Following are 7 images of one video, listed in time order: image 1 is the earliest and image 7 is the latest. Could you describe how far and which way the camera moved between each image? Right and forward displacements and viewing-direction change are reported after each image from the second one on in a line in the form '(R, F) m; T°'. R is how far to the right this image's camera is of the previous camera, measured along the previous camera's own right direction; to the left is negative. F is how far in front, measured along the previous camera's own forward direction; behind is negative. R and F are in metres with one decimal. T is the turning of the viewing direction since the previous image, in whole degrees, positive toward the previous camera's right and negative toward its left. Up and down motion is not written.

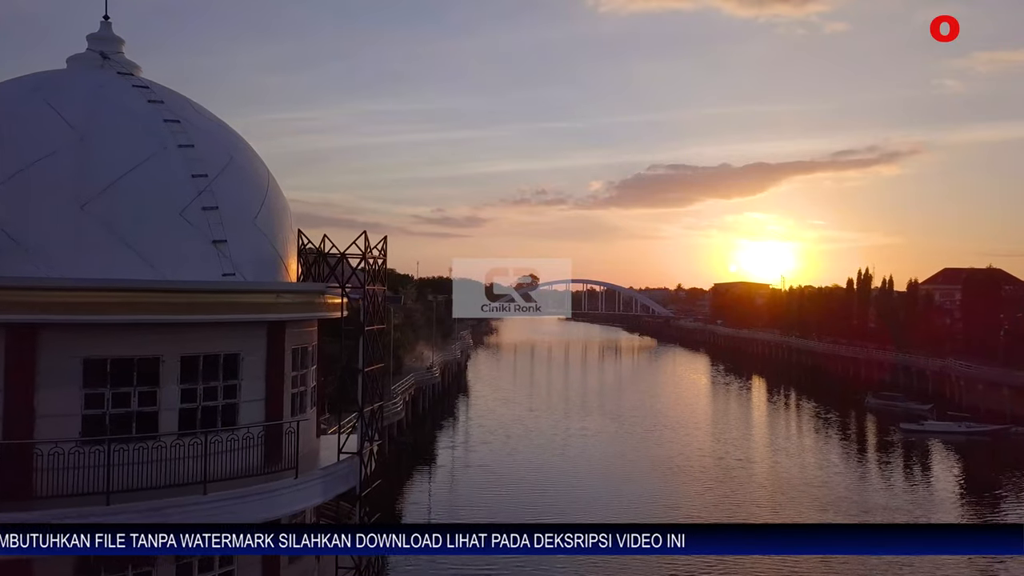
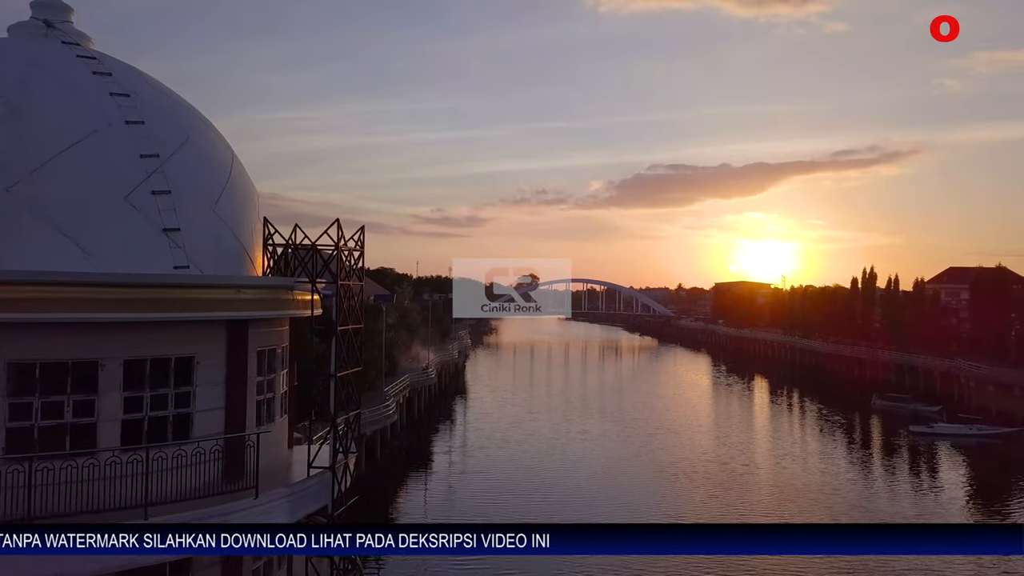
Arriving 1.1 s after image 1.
(0.0, +0.5) m; 0°
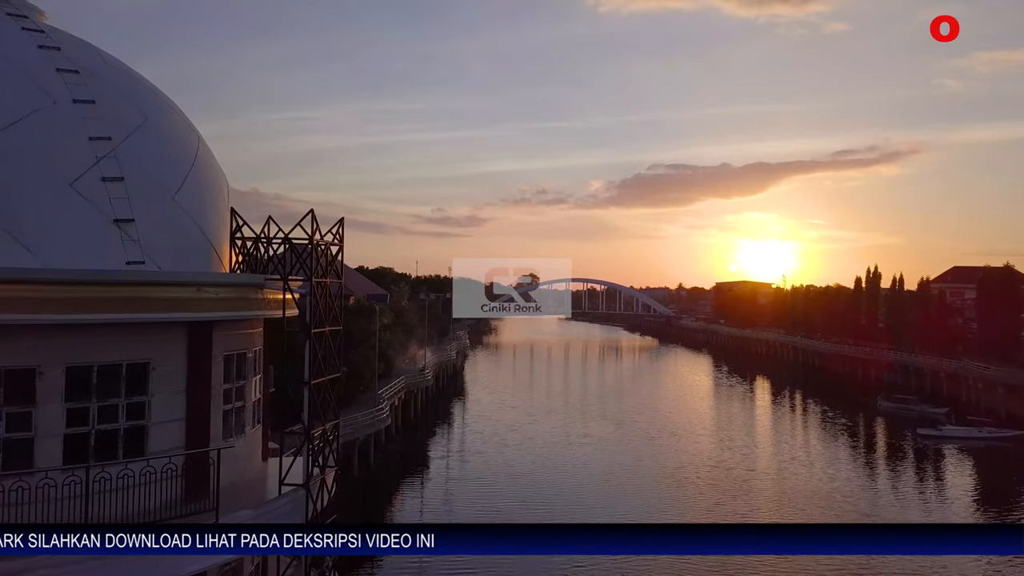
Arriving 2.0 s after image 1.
(0.0, +0.4) m; 0°
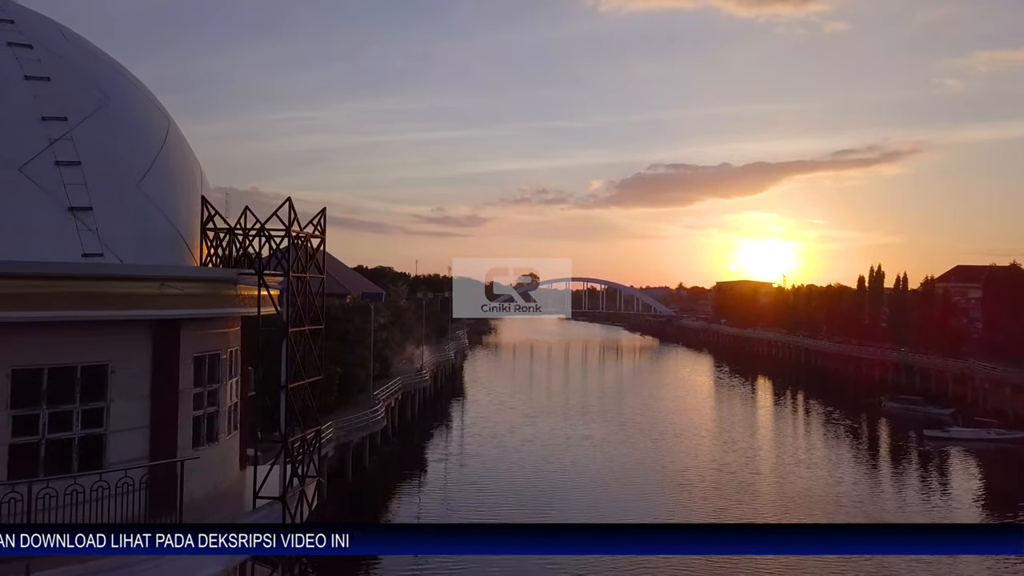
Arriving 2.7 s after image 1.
(0.0, +0.3) m; 0°
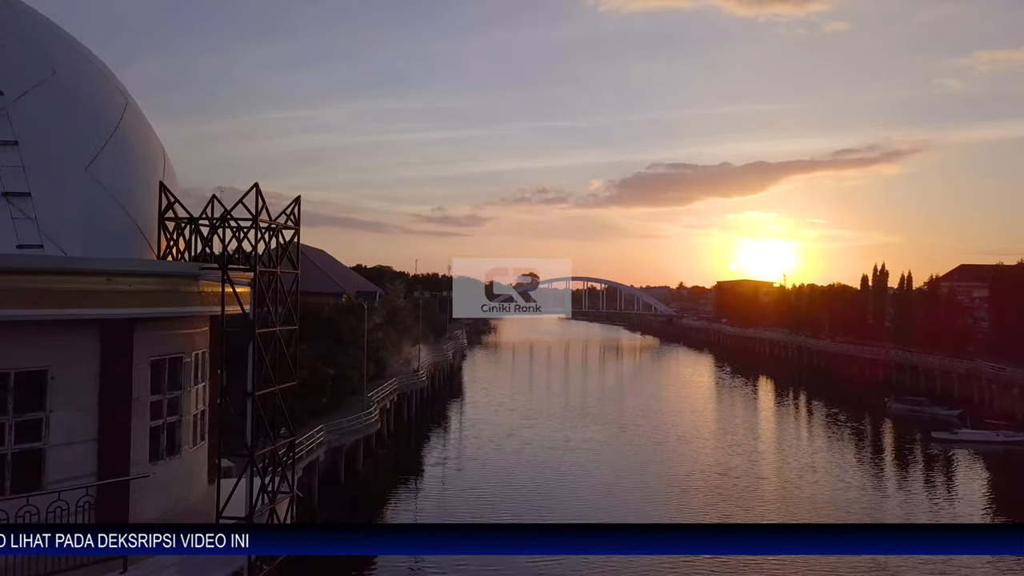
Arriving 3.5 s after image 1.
(0.0, +0.3) m; 0°
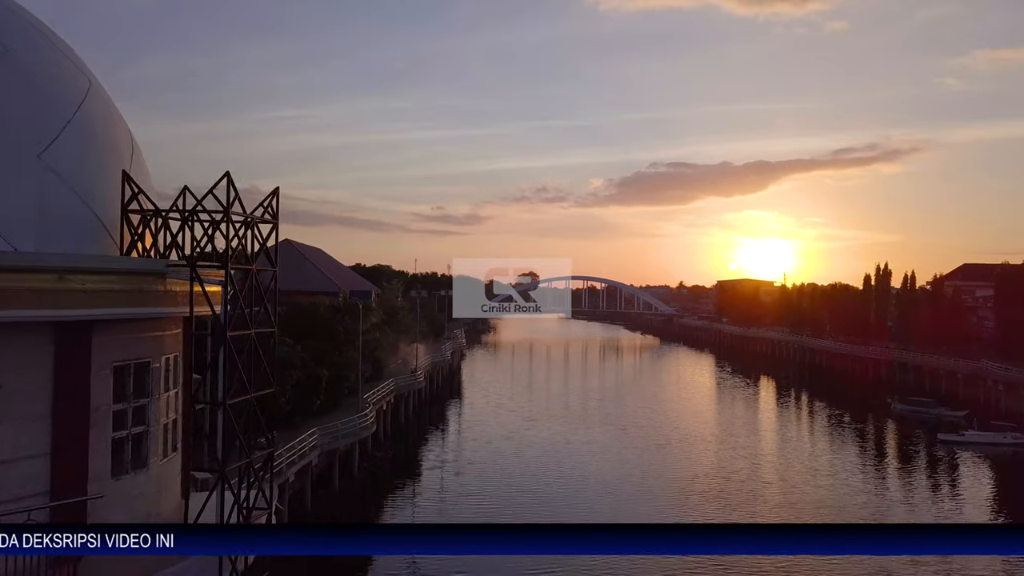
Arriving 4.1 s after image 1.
(0.0, +0.3) m; 0°
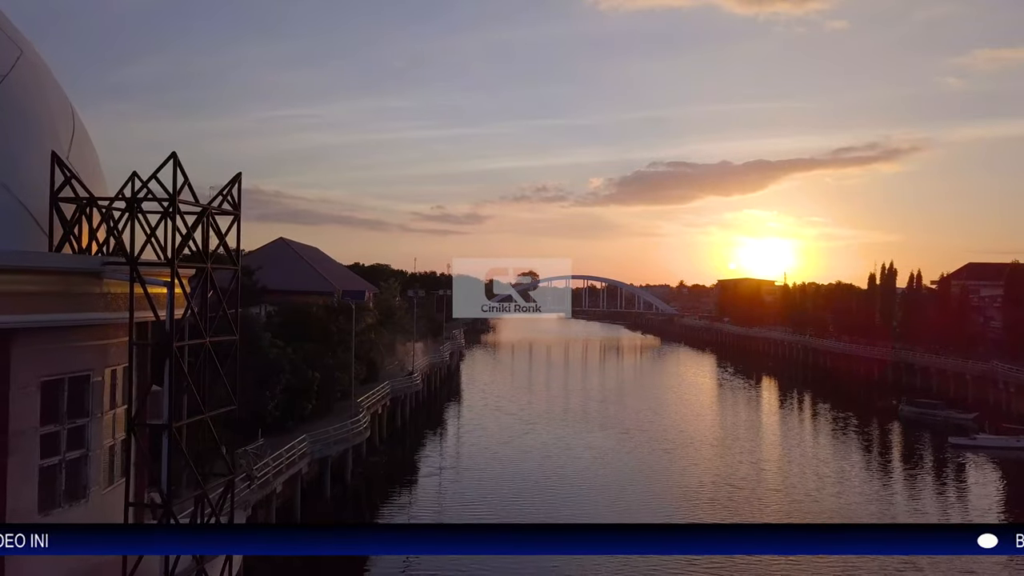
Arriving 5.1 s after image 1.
(0.0, +0.4) m; 0°
